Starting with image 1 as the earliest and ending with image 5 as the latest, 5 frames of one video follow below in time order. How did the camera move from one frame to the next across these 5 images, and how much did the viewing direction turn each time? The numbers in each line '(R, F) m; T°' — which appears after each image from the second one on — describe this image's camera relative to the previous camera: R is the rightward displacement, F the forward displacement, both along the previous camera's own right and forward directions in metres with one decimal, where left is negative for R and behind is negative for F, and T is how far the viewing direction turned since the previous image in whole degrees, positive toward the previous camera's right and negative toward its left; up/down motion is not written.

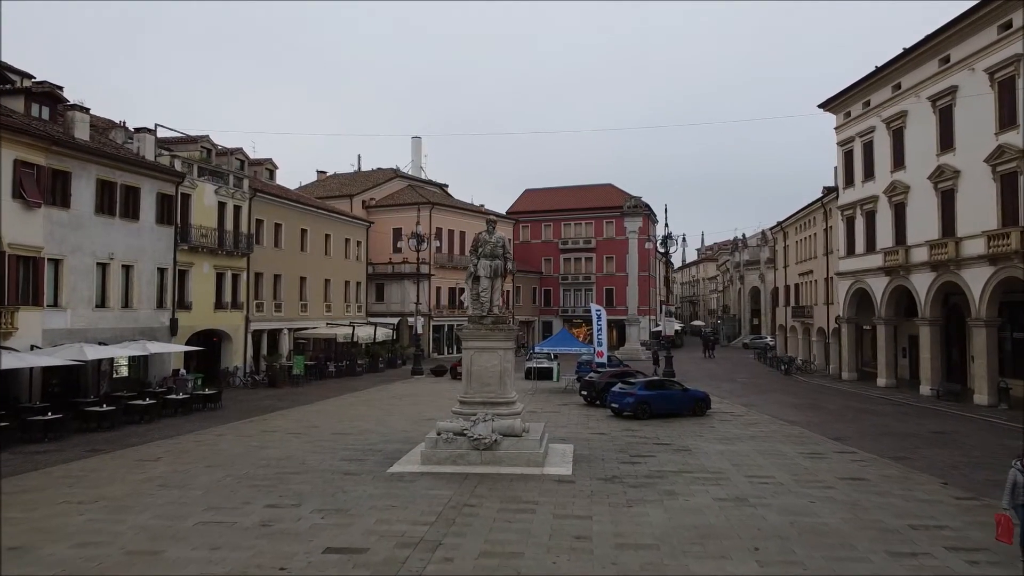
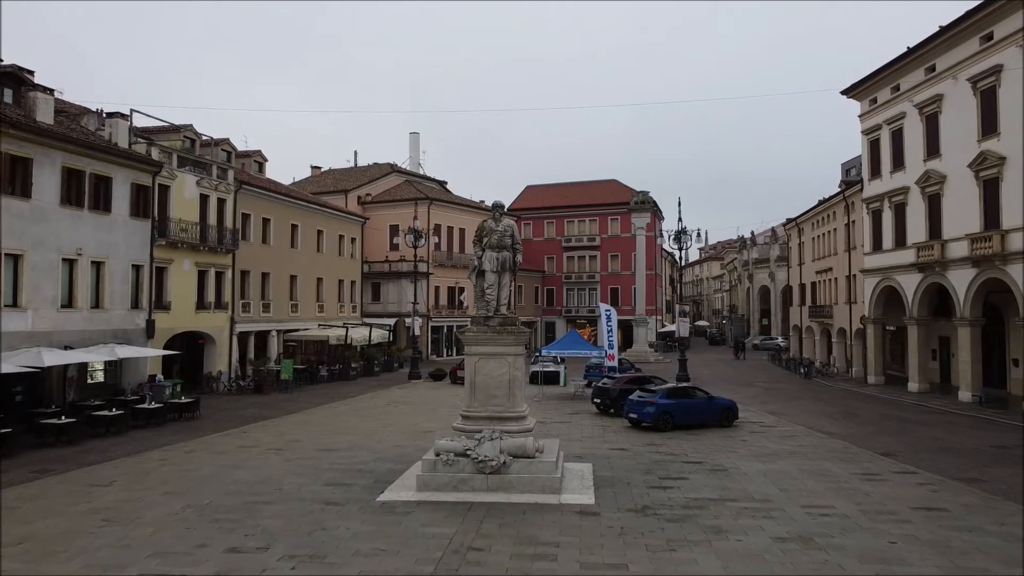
(-0.2, +2.2) m; 0°
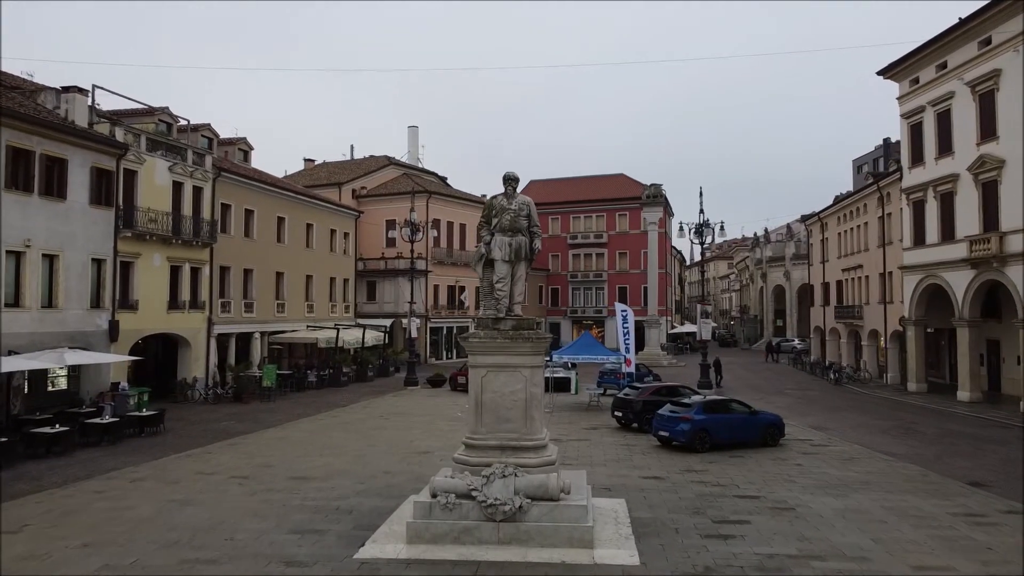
(-0.3, +2.8) m; 0°
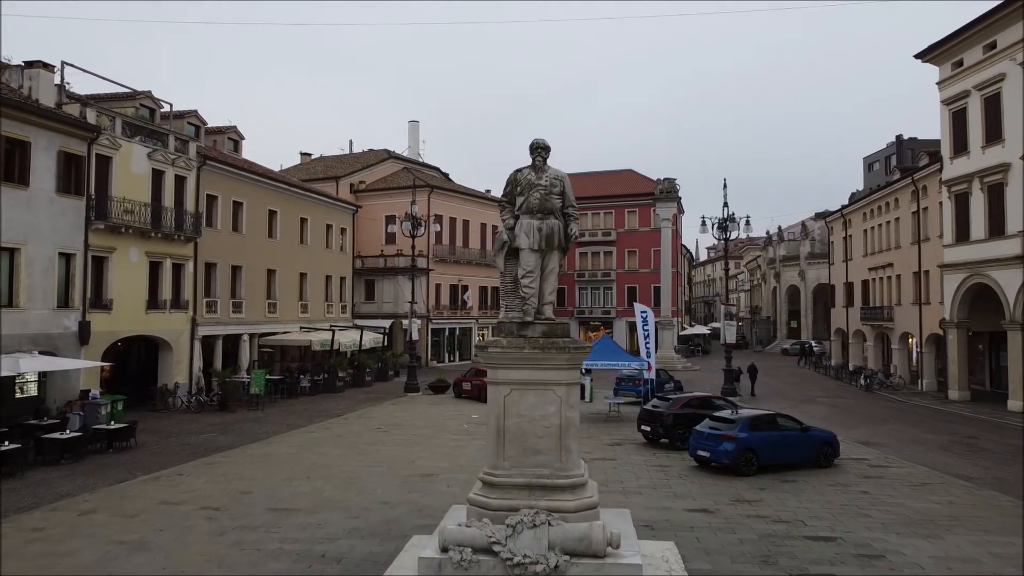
(-0.4, +2.2) m; 0°
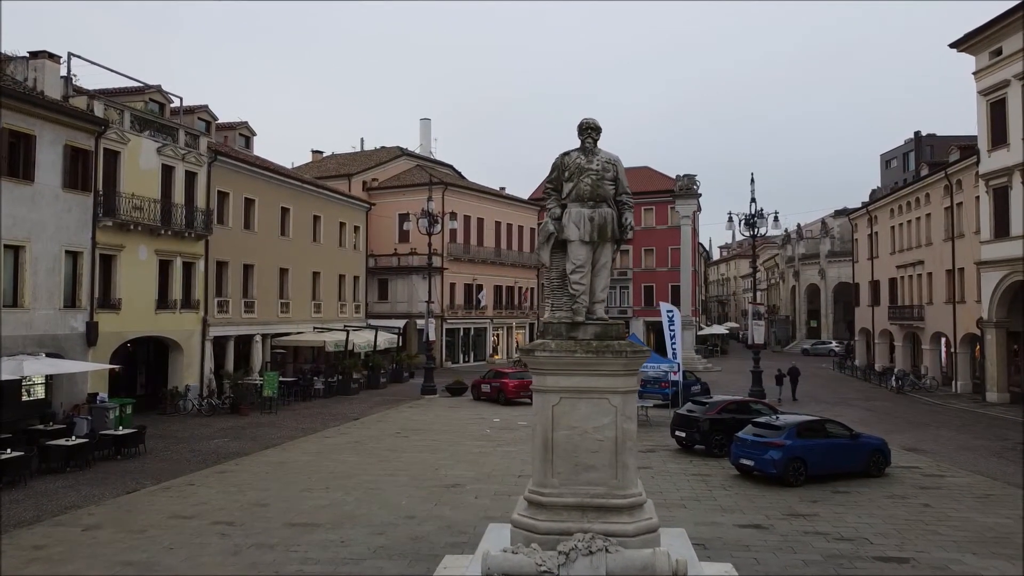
(-0.4, +0.9) m; -1°
